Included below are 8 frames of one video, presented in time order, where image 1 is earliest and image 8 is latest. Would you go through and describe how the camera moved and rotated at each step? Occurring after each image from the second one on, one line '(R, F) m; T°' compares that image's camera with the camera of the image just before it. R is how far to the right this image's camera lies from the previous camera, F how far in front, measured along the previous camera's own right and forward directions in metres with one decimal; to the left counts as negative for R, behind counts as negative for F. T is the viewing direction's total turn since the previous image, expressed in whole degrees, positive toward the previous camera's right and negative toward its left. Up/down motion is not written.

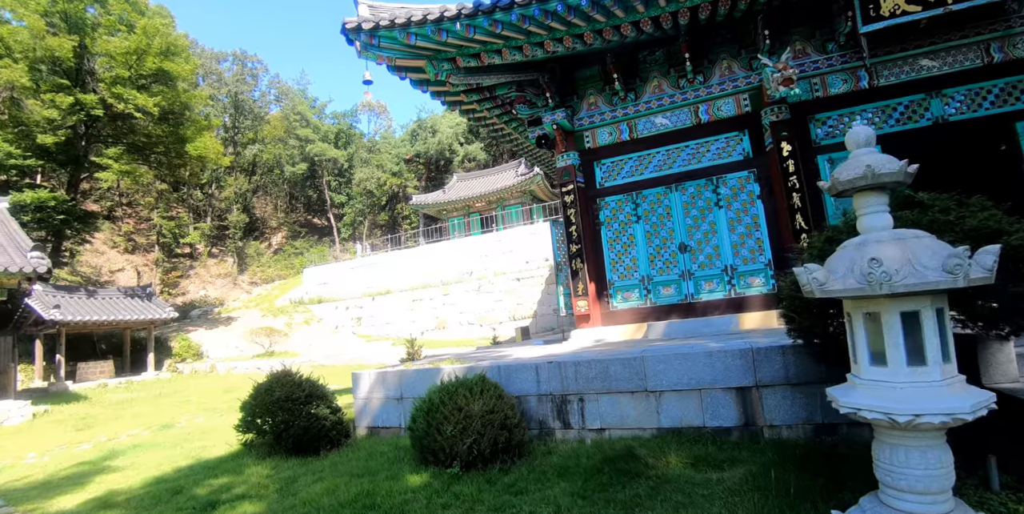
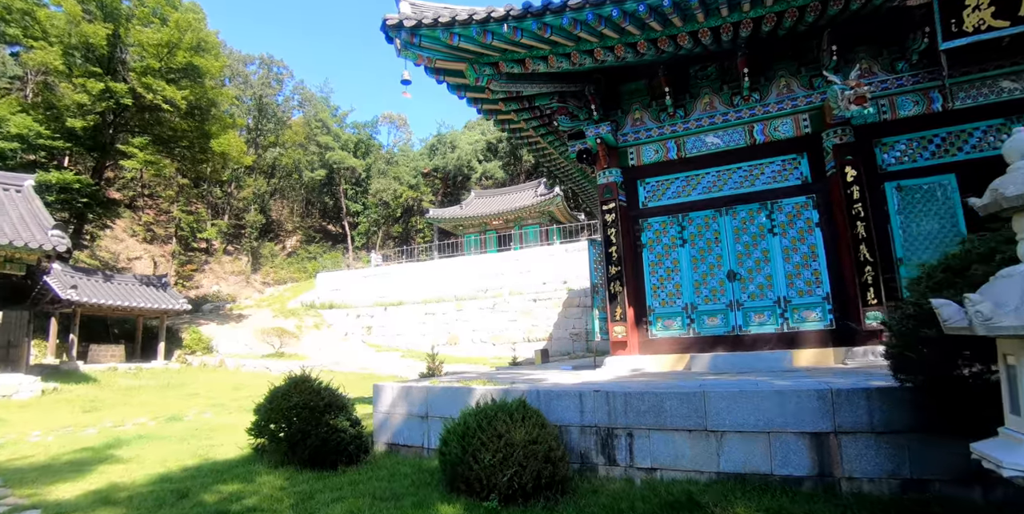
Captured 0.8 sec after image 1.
(-0.4, +0.4) m; -1°
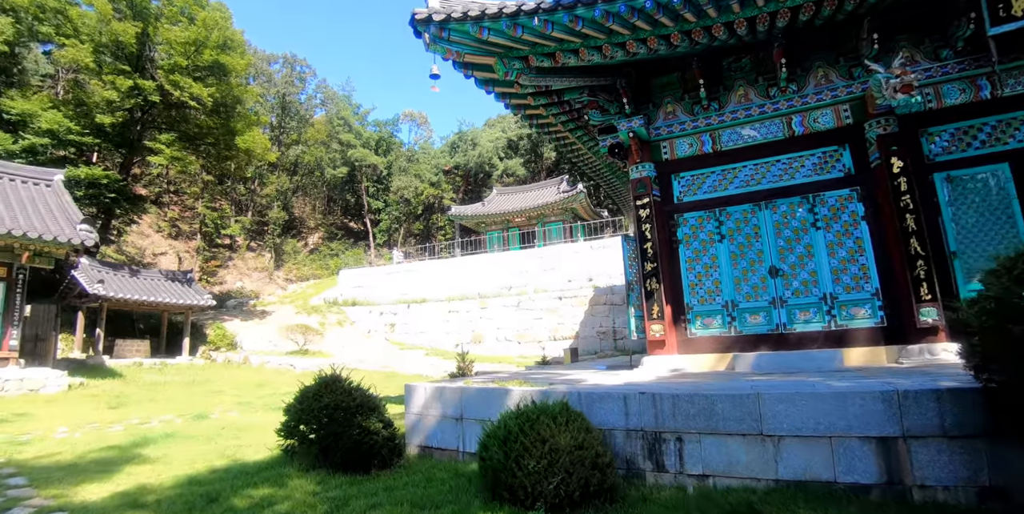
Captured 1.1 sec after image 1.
(-0.2, +0.2) m; -2°
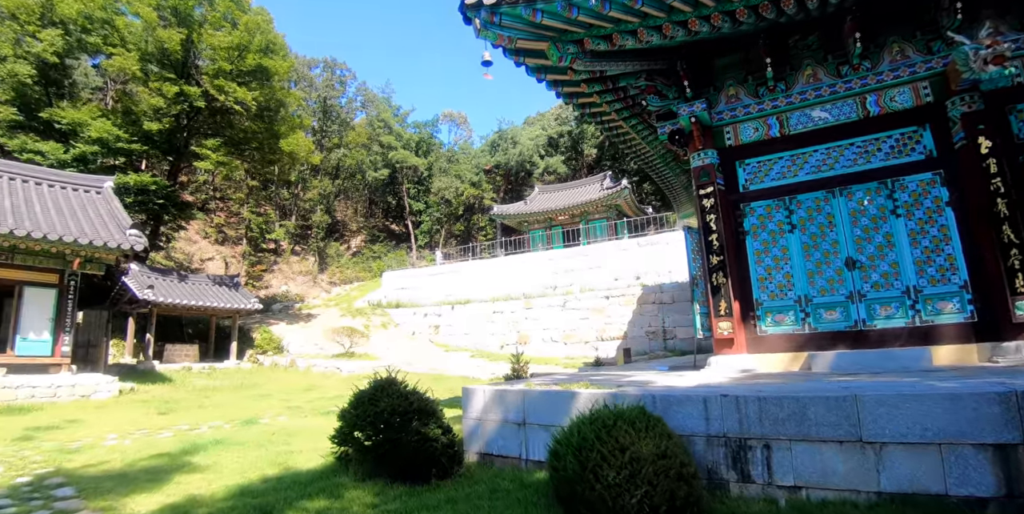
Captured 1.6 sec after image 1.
(-0.2, +0.3) m; -4°
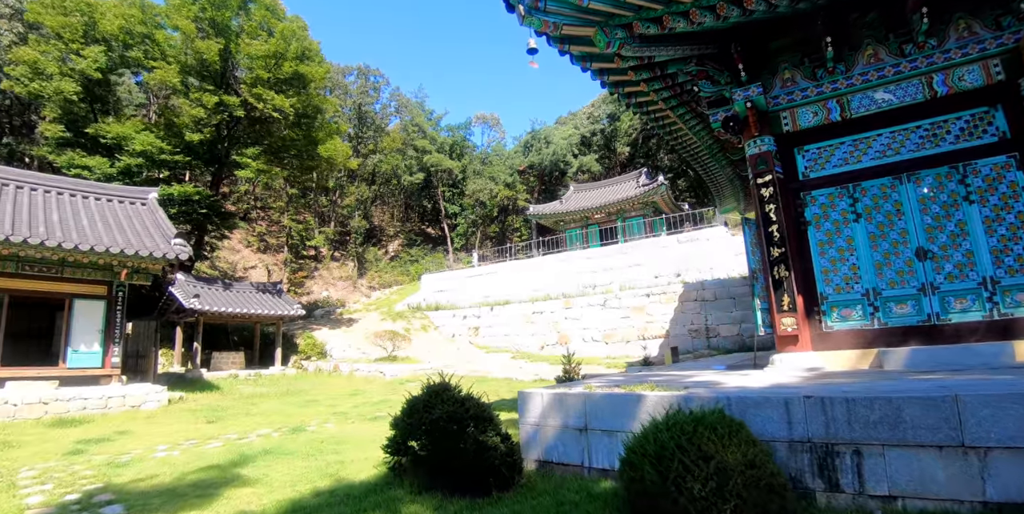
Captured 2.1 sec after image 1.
(-0.2, +0.2) m; -3°
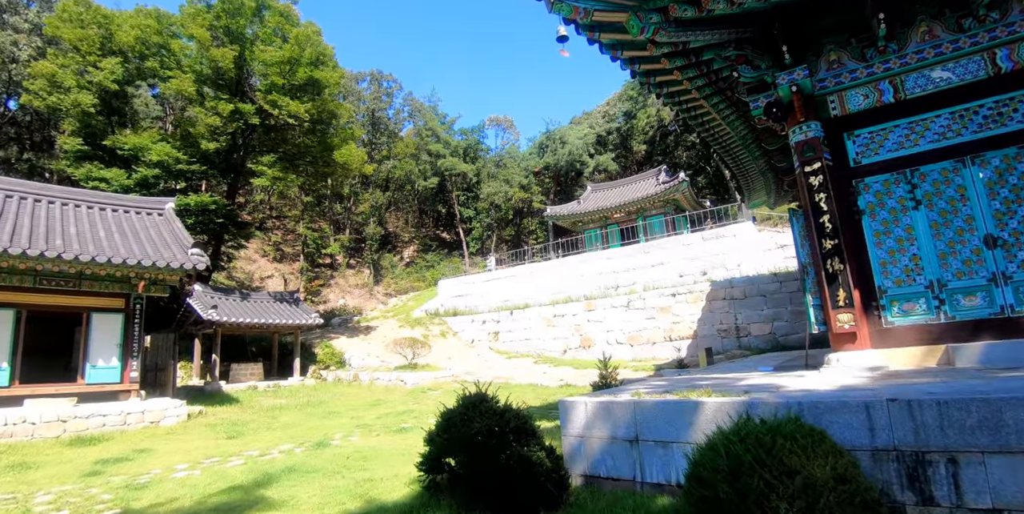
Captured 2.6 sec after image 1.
(-0.2, +0.3) m; -1°
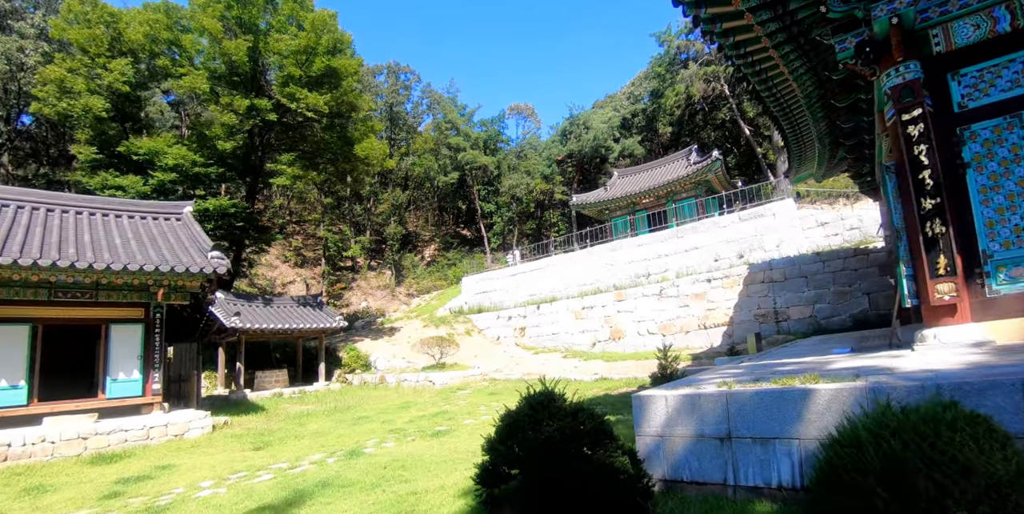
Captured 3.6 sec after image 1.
(-0.2, +0.5) m; -2°
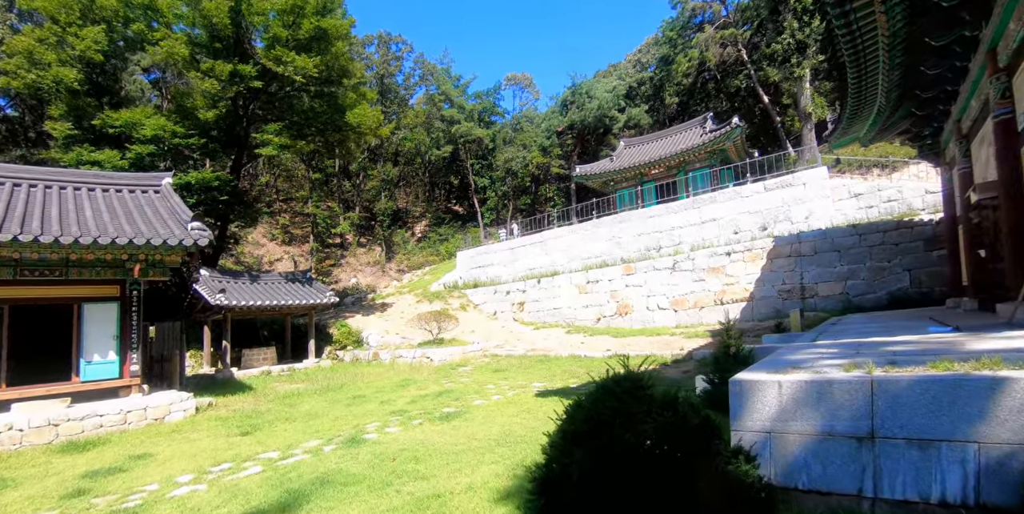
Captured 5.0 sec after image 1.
(-0.3, +0.8) m; +1°
